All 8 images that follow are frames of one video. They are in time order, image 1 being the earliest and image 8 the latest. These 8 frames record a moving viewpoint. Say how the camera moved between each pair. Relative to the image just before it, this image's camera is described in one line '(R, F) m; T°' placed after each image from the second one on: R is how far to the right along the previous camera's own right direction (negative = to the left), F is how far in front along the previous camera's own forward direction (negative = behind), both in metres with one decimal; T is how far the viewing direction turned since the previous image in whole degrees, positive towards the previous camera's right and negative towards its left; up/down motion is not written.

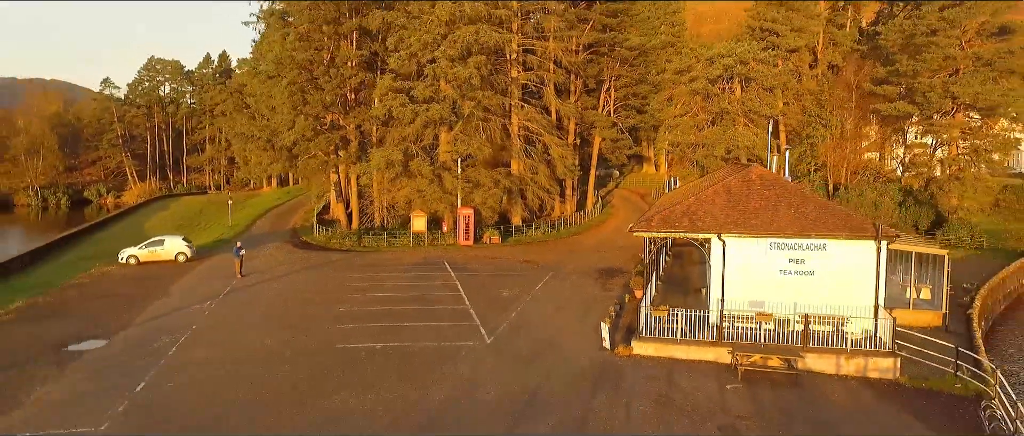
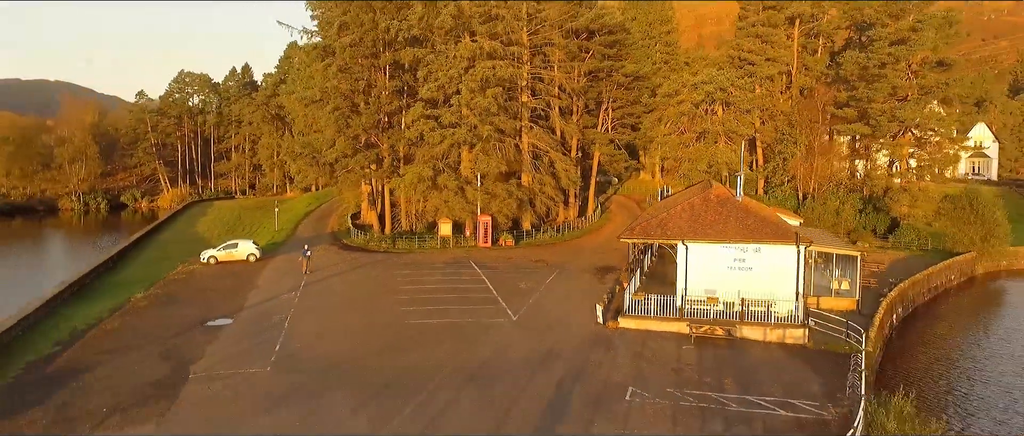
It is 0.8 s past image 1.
(-0.5, -4.5) m; 0°
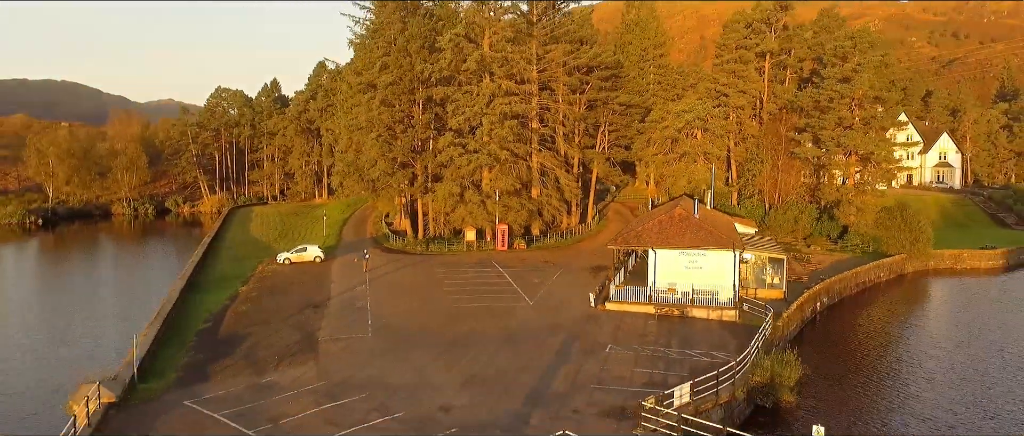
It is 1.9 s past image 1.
(-0.5, -6.6) m; 0°
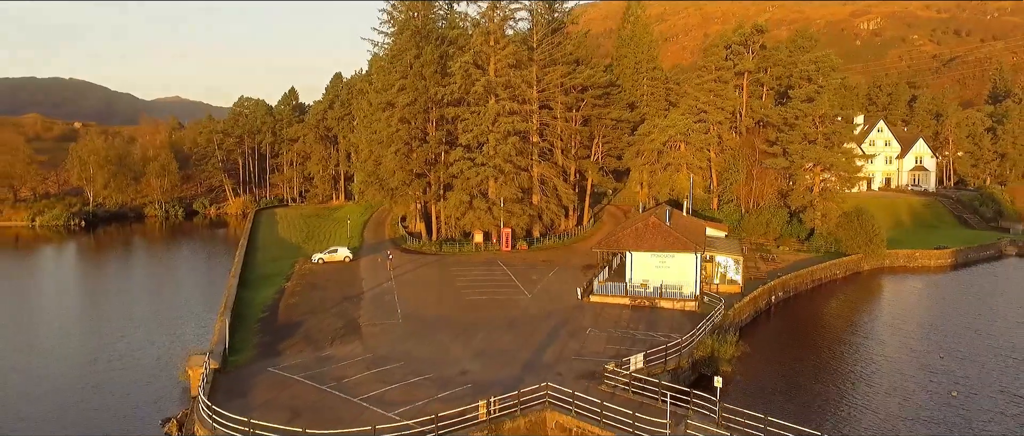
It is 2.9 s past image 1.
(+0.2, -5.1) m; -1°
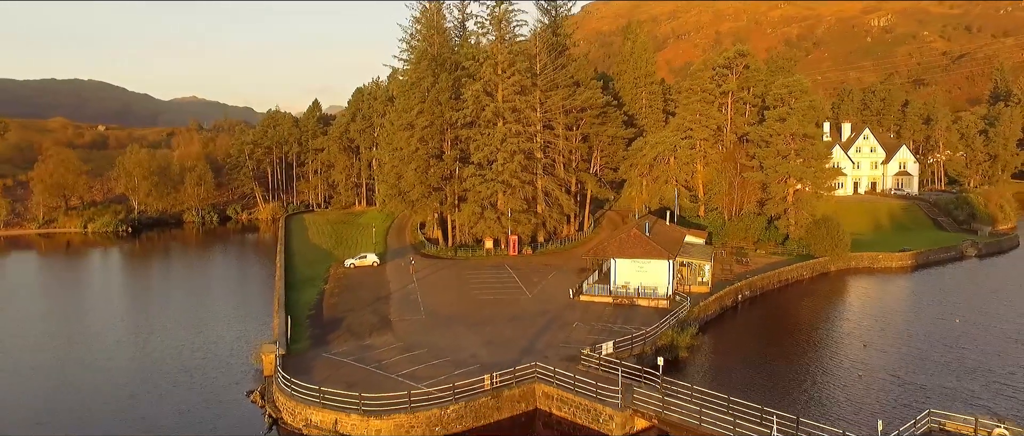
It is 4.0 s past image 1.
(+0.6, -5.6) m; -1°
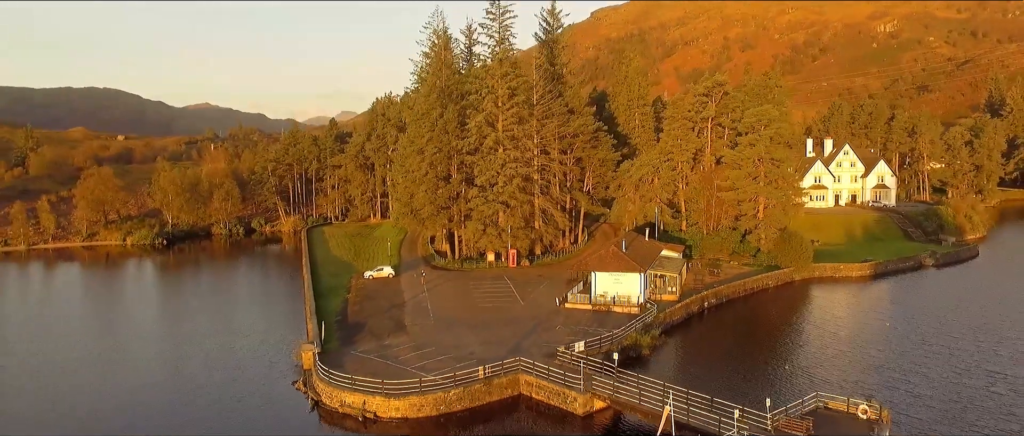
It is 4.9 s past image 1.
(+1.0, -6.0) m; -1°
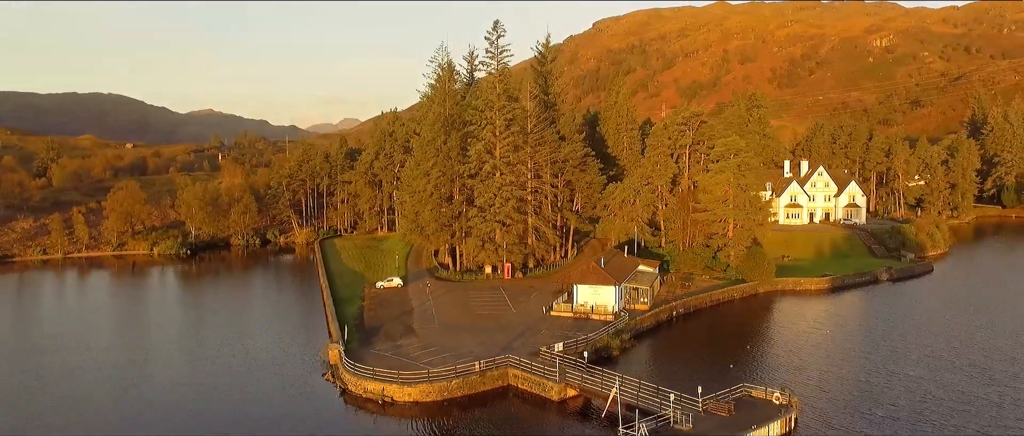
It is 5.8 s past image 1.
(+0.6, -6.5) m; 0°
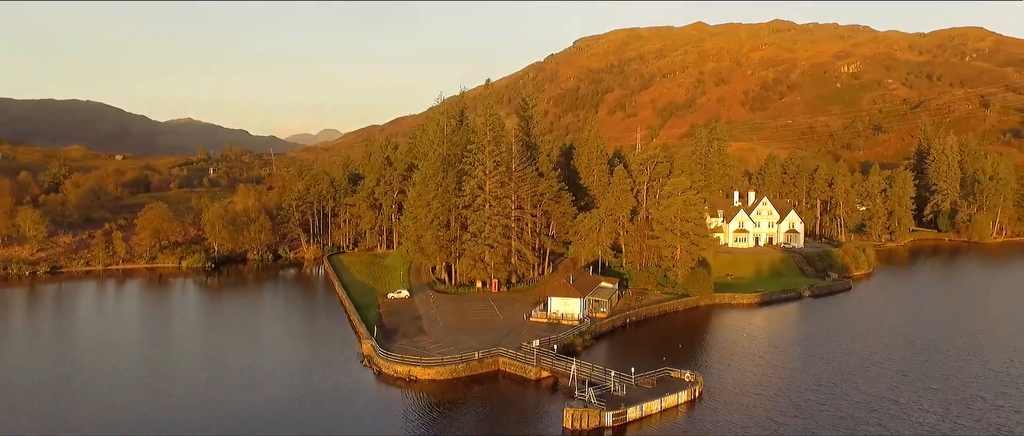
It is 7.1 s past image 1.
(-0.6, -12.7) m; +2°
